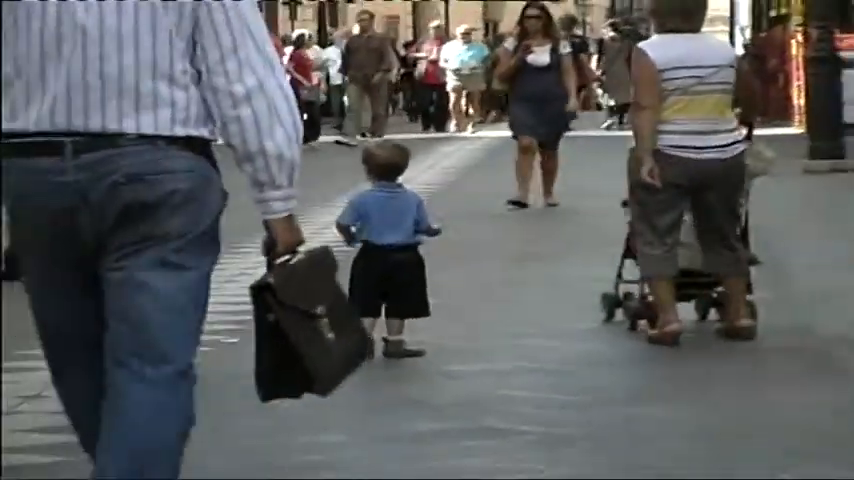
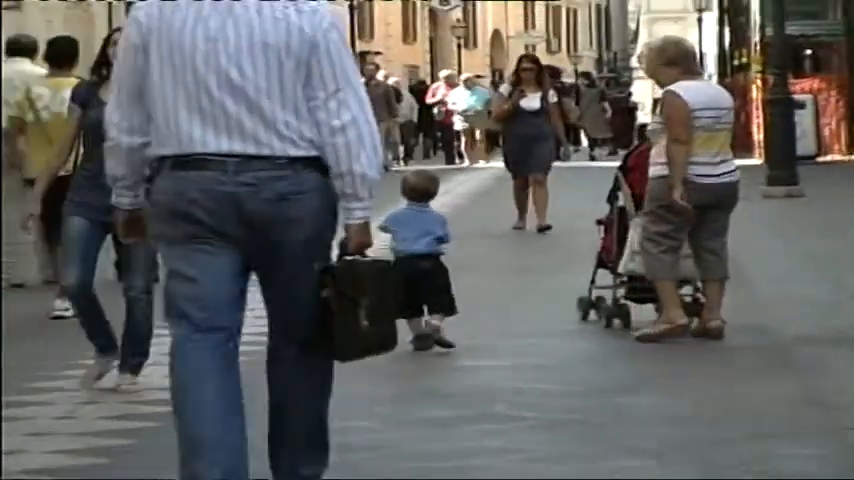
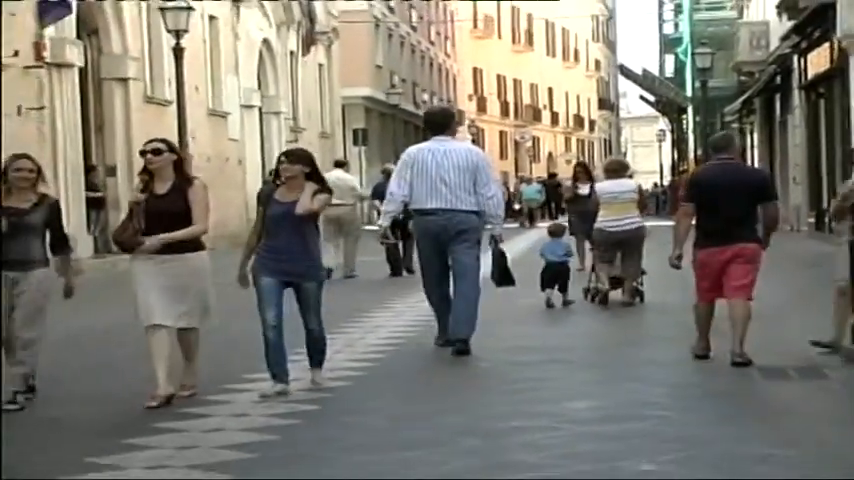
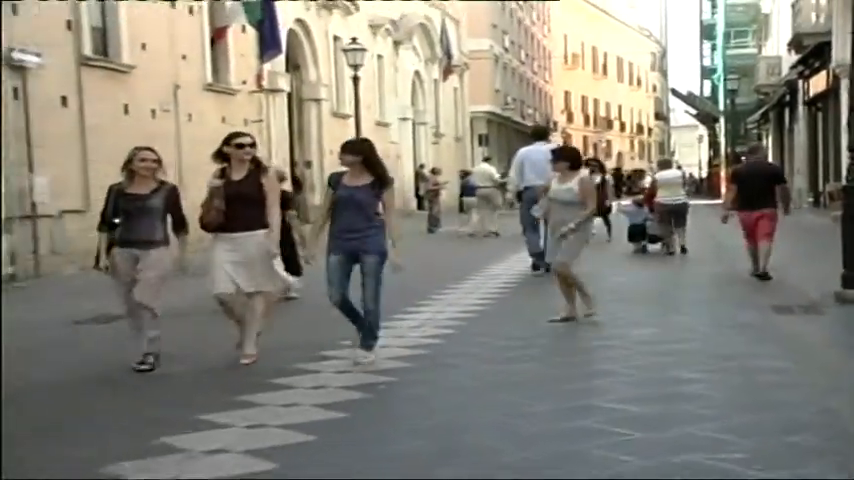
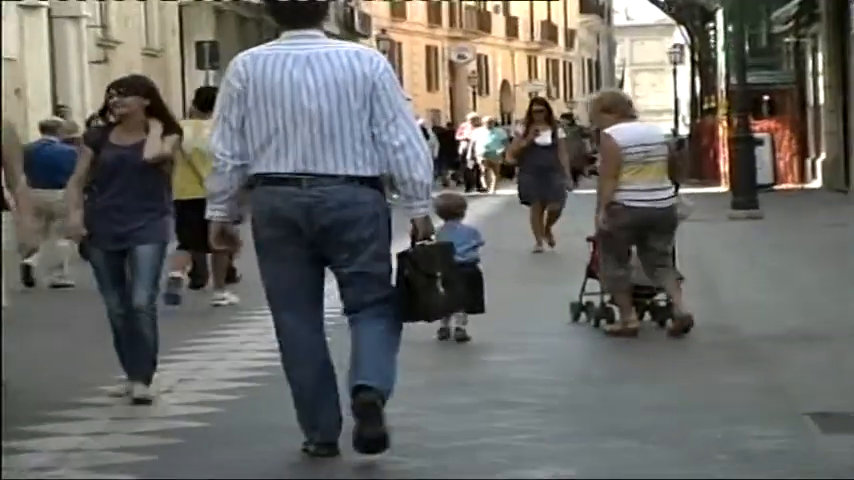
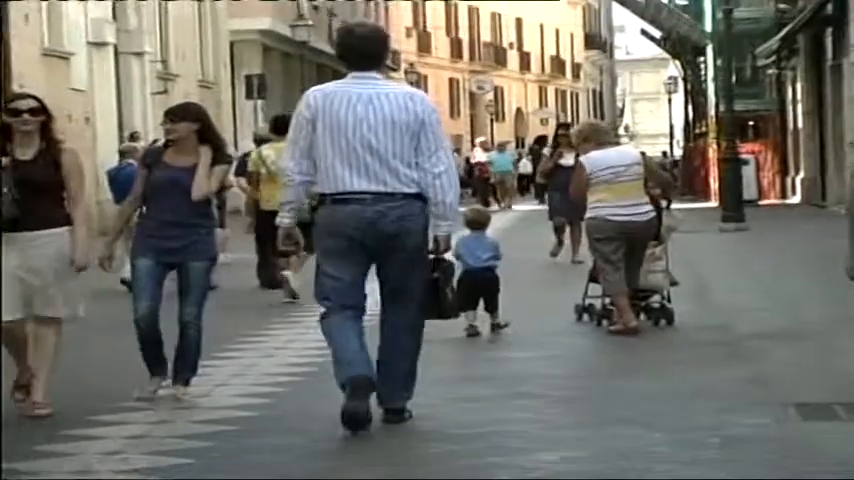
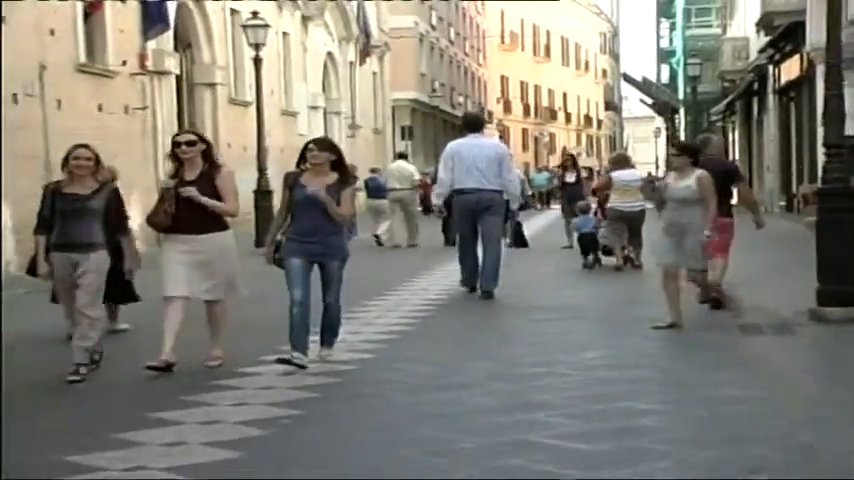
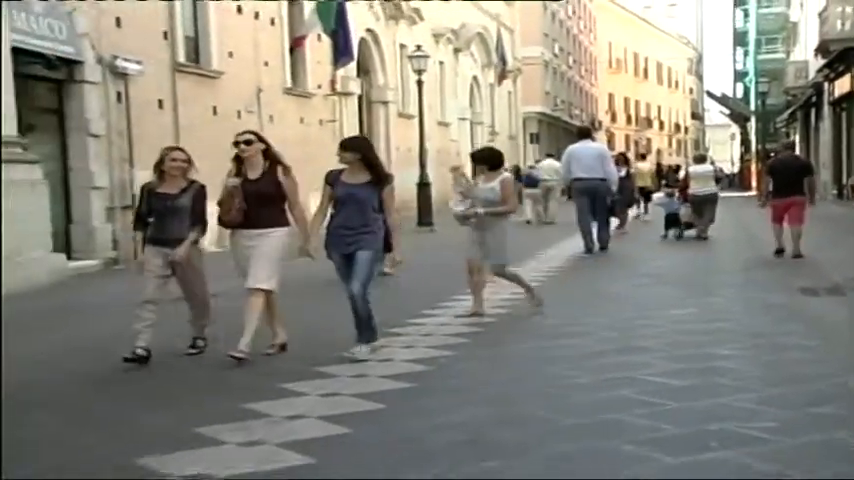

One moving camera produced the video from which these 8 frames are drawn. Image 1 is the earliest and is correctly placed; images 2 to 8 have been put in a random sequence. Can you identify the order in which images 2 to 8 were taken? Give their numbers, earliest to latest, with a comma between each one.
2, 5, 6, 3, 7, 4, 8
